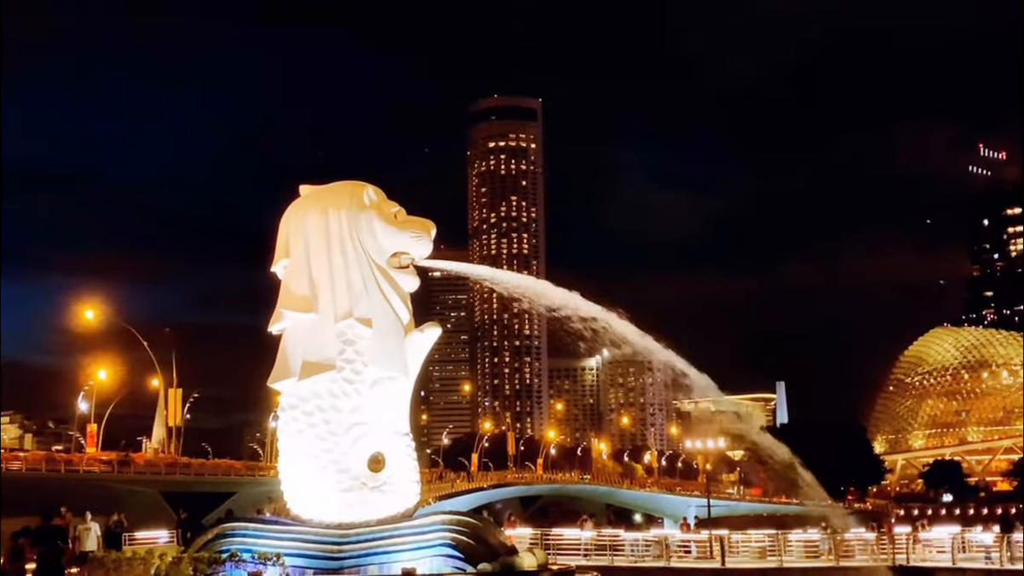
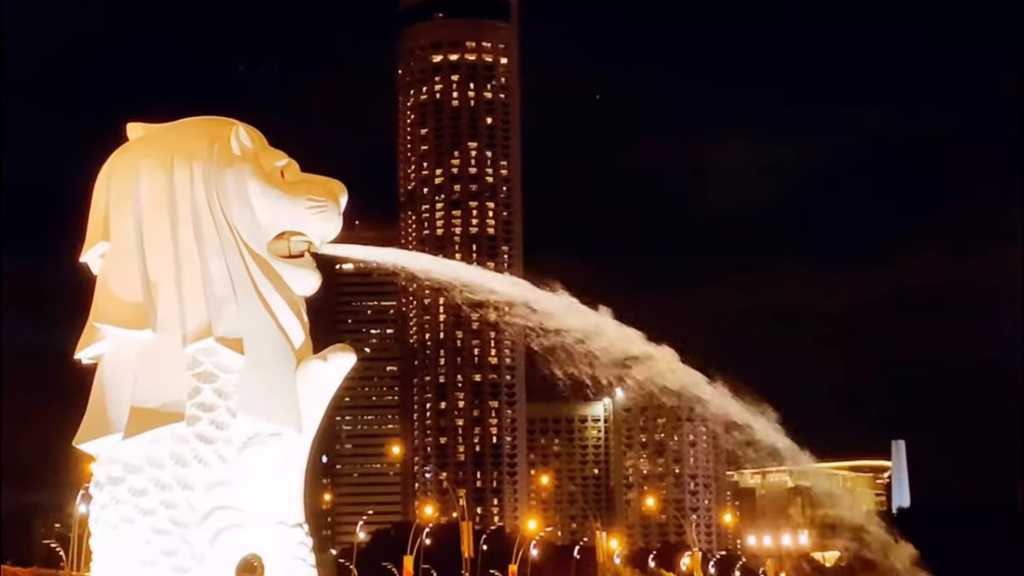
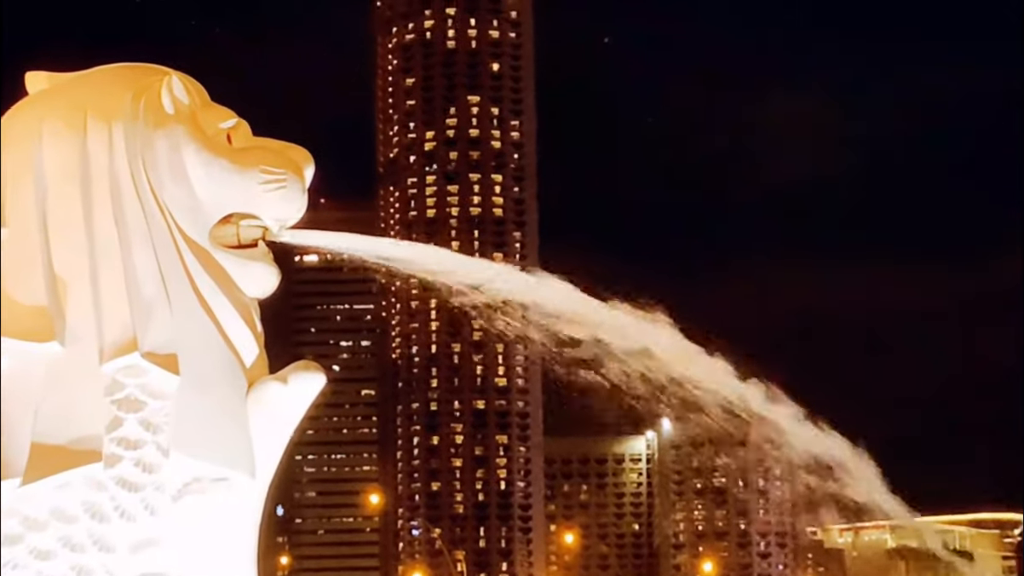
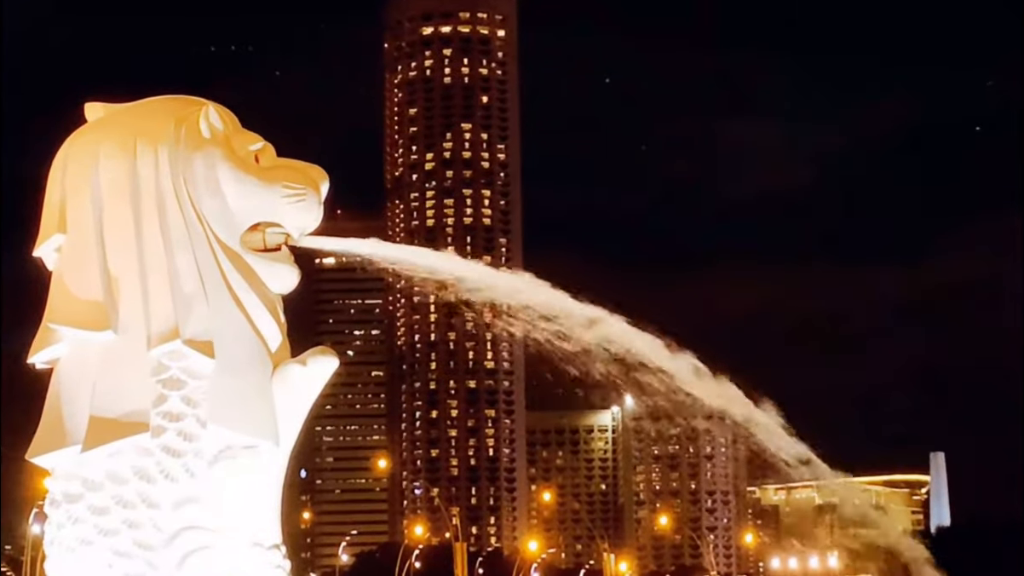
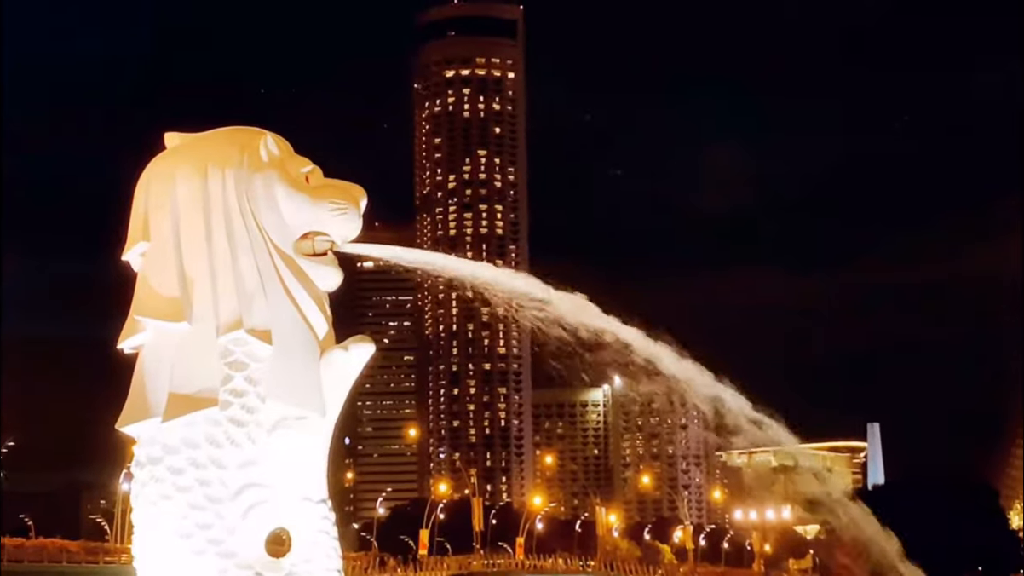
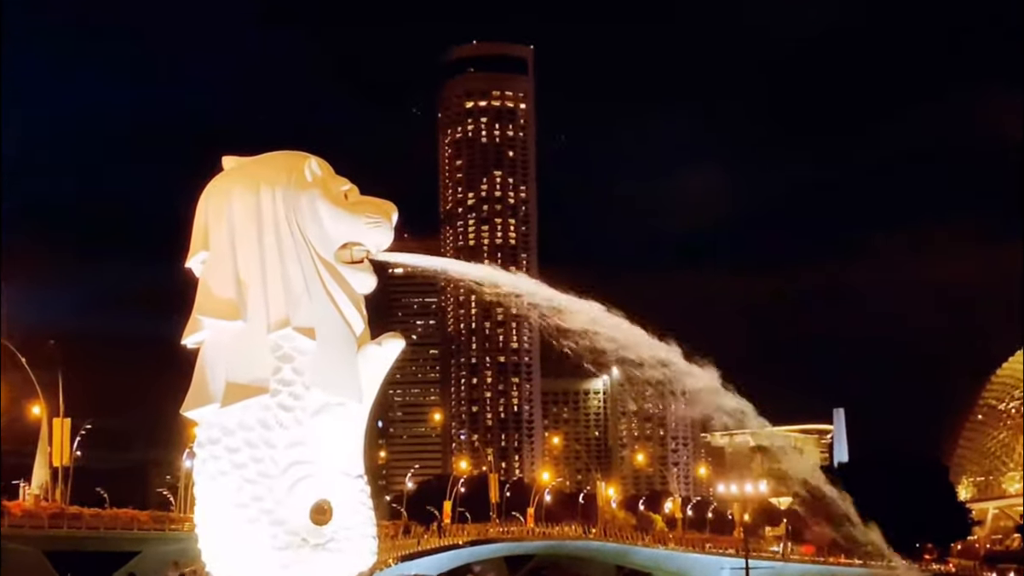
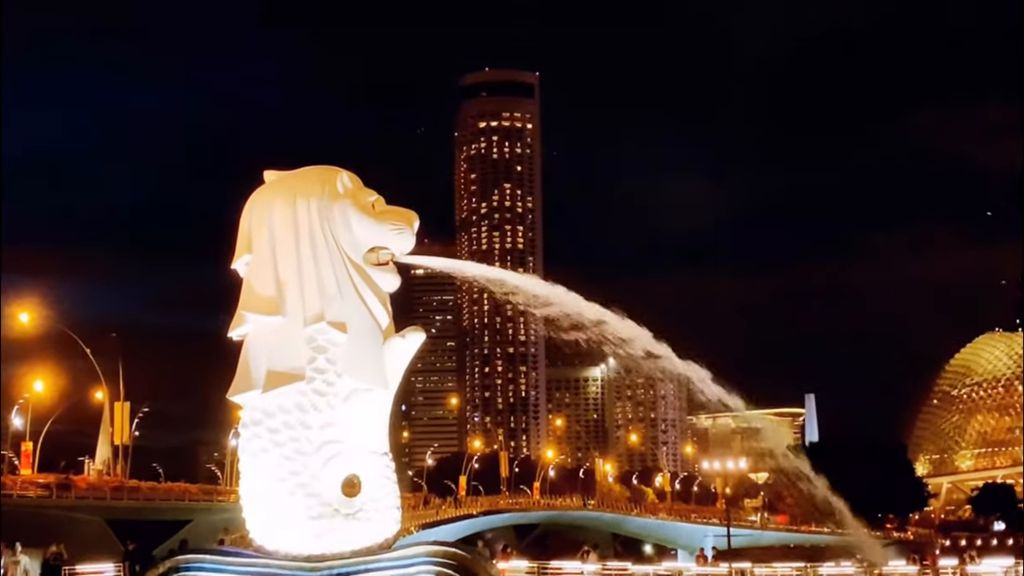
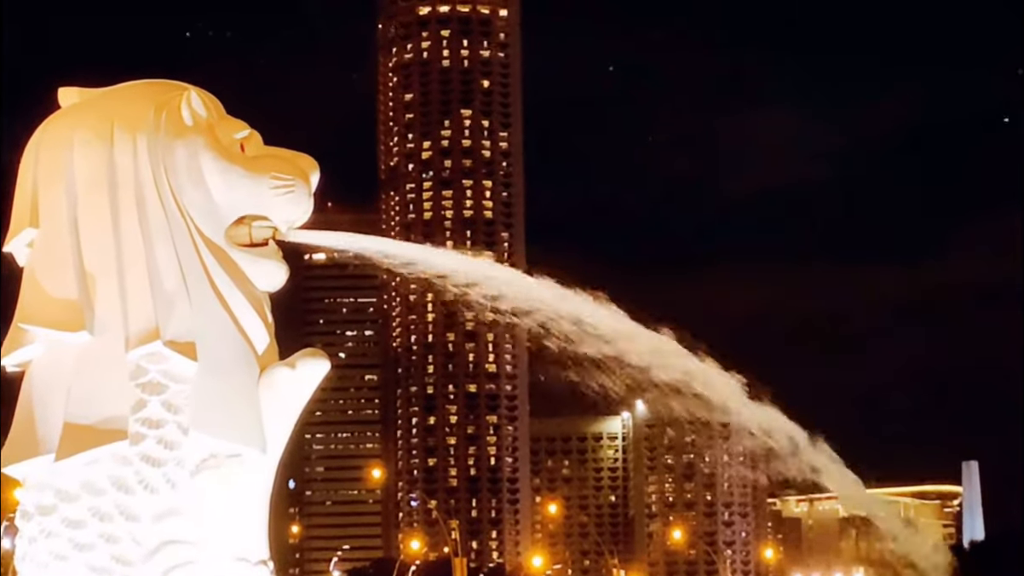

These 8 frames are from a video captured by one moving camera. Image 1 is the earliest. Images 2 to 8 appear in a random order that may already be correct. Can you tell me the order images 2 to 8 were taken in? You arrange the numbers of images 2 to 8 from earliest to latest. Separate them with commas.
7, 6, 5, 2, 4, 8, 3
